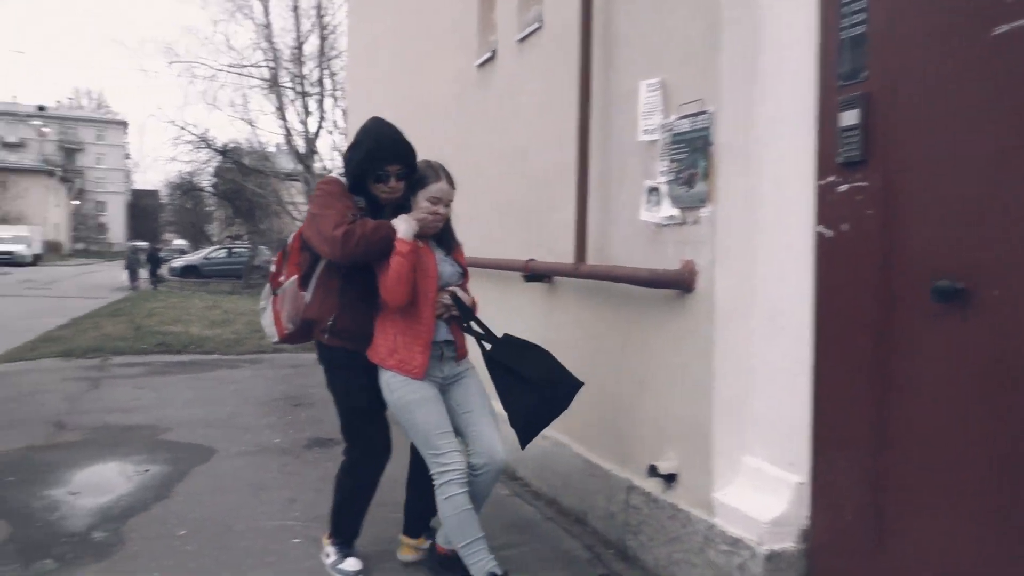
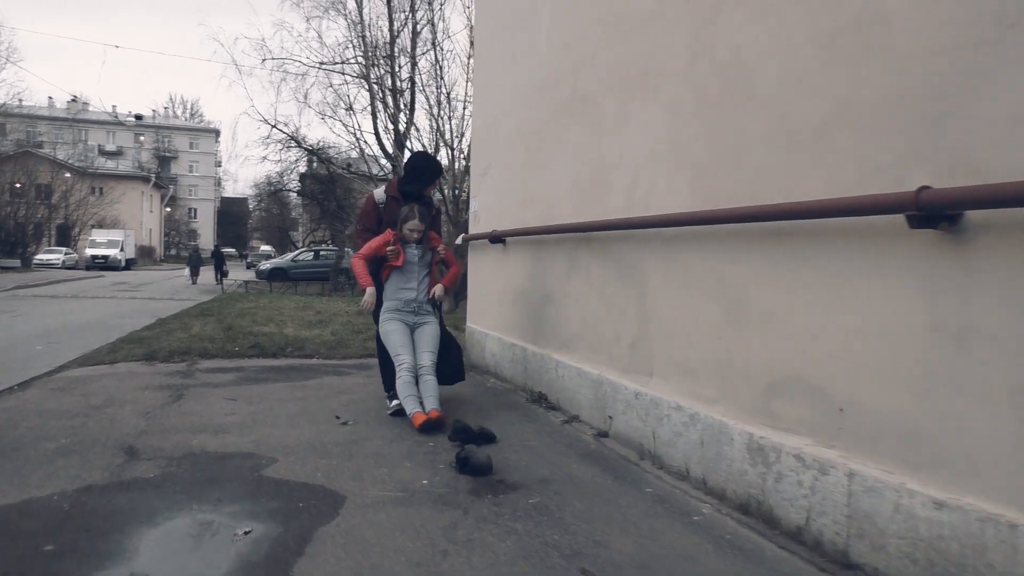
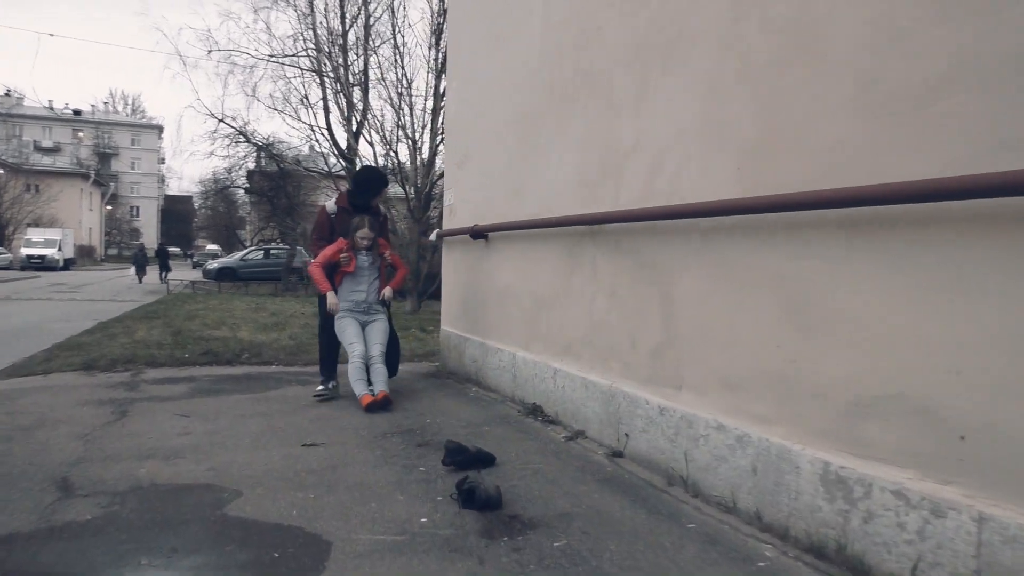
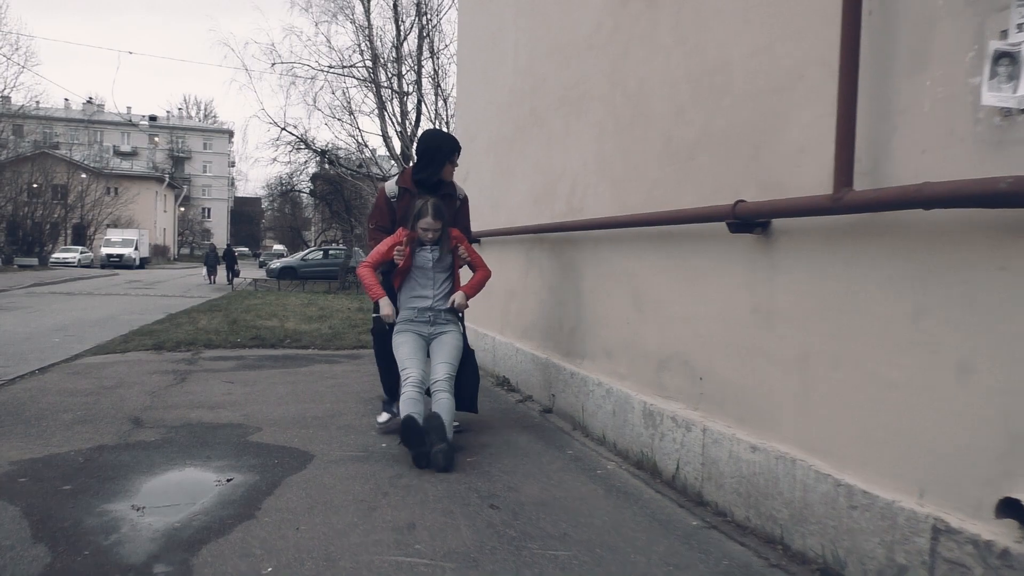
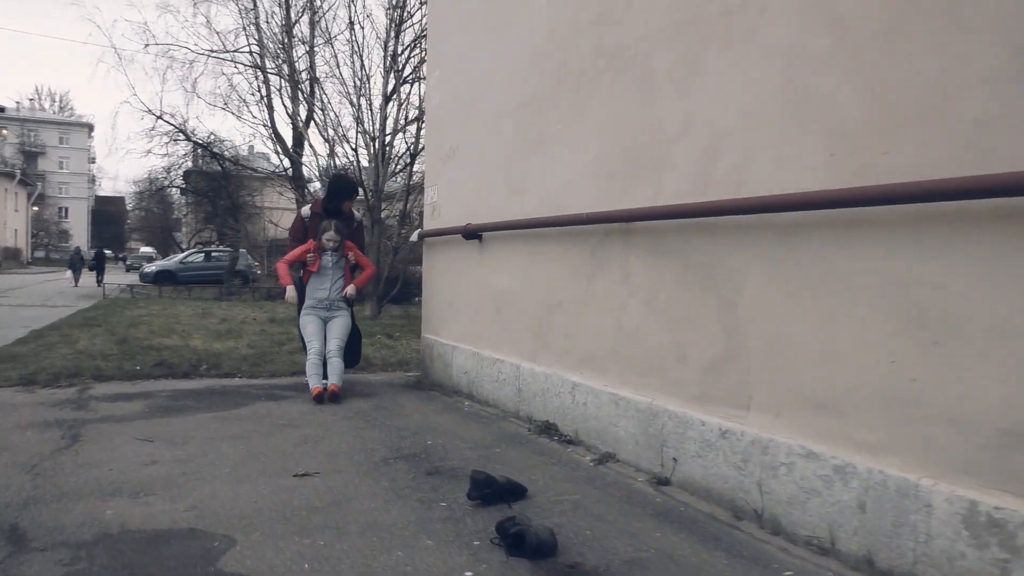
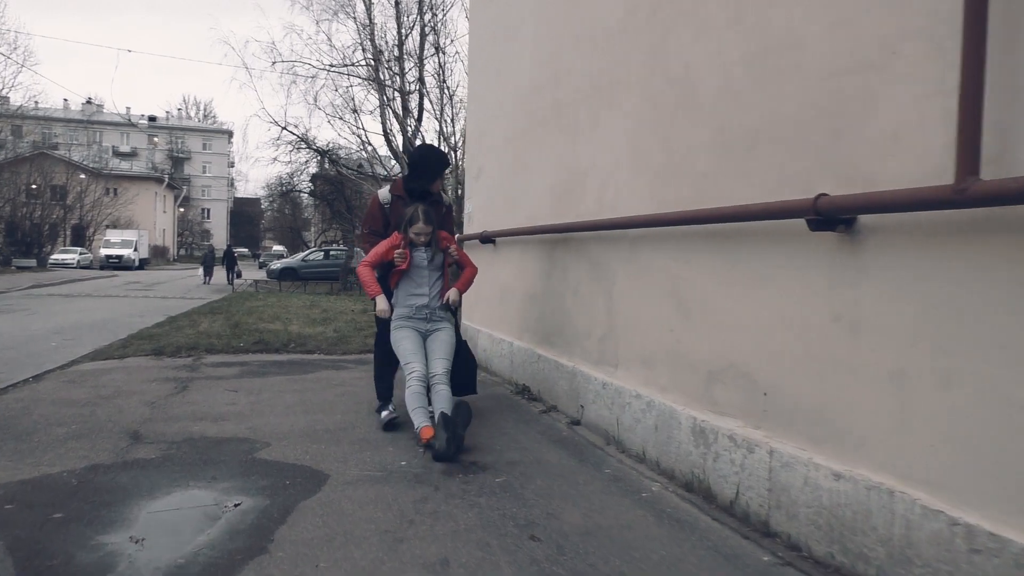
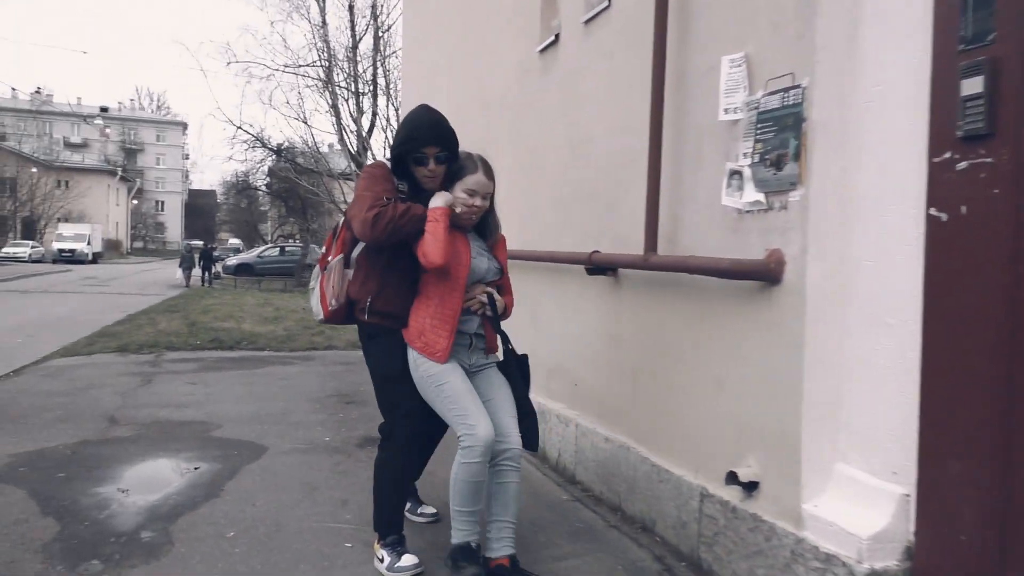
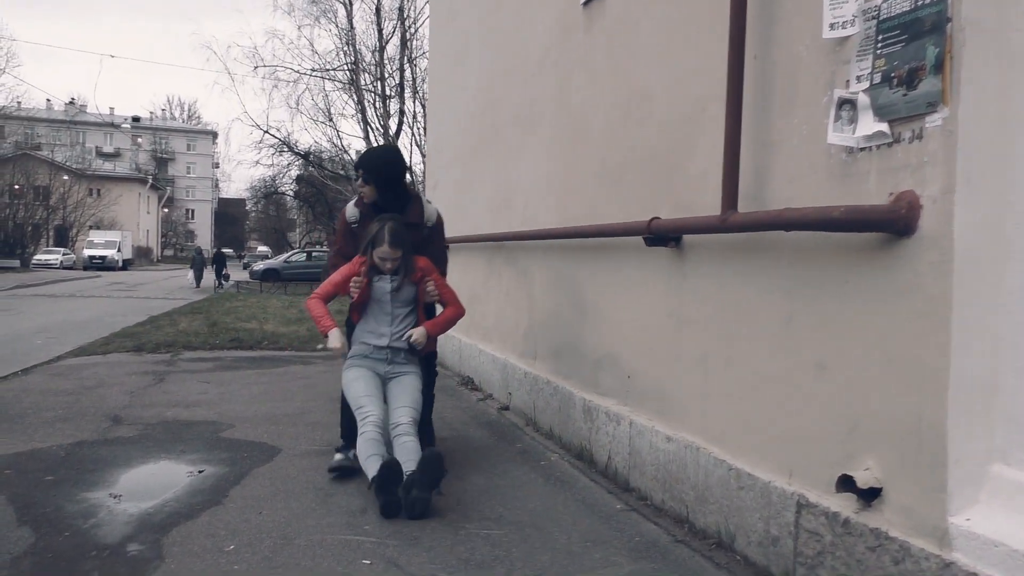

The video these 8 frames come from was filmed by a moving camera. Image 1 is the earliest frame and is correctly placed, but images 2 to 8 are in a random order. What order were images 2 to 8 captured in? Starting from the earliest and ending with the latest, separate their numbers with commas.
7, 8, 4, 6, 2, 3, 5
